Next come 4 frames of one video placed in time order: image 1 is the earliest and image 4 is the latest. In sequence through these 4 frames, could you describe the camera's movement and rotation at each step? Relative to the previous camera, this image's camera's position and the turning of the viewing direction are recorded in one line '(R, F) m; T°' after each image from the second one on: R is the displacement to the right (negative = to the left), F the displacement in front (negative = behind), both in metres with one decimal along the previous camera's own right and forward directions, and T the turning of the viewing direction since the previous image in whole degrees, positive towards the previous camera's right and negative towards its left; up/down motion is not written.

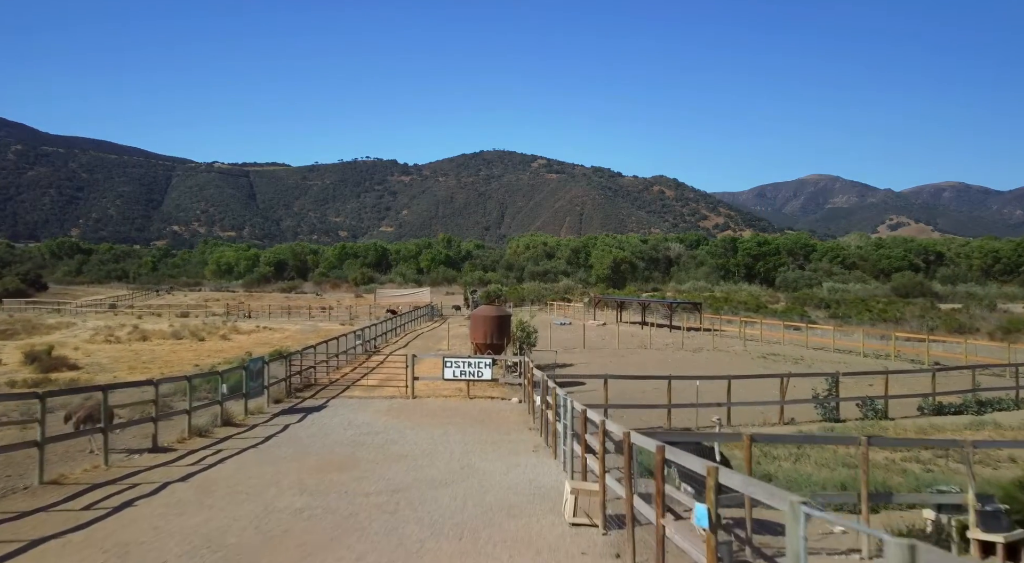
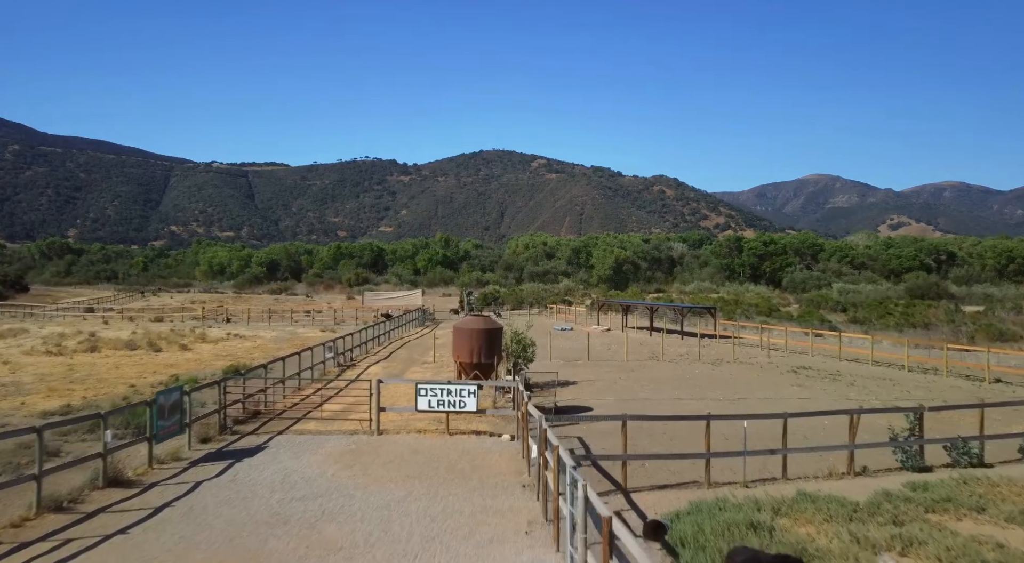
(+0.2, +3.3) m; 0°
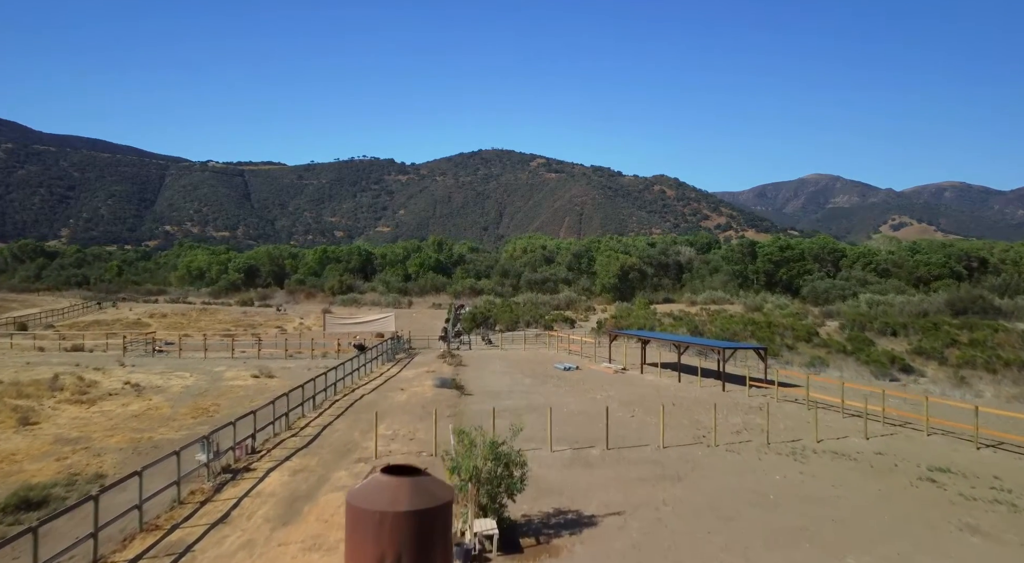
(+0.4, +8.2) m; 0°
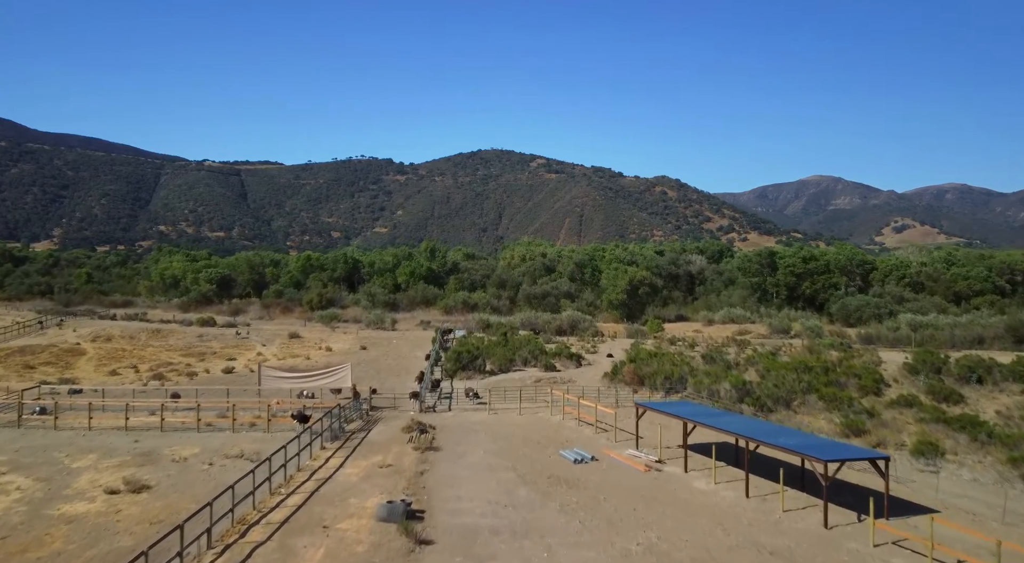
(+0.3, +9.3) m; 0°
